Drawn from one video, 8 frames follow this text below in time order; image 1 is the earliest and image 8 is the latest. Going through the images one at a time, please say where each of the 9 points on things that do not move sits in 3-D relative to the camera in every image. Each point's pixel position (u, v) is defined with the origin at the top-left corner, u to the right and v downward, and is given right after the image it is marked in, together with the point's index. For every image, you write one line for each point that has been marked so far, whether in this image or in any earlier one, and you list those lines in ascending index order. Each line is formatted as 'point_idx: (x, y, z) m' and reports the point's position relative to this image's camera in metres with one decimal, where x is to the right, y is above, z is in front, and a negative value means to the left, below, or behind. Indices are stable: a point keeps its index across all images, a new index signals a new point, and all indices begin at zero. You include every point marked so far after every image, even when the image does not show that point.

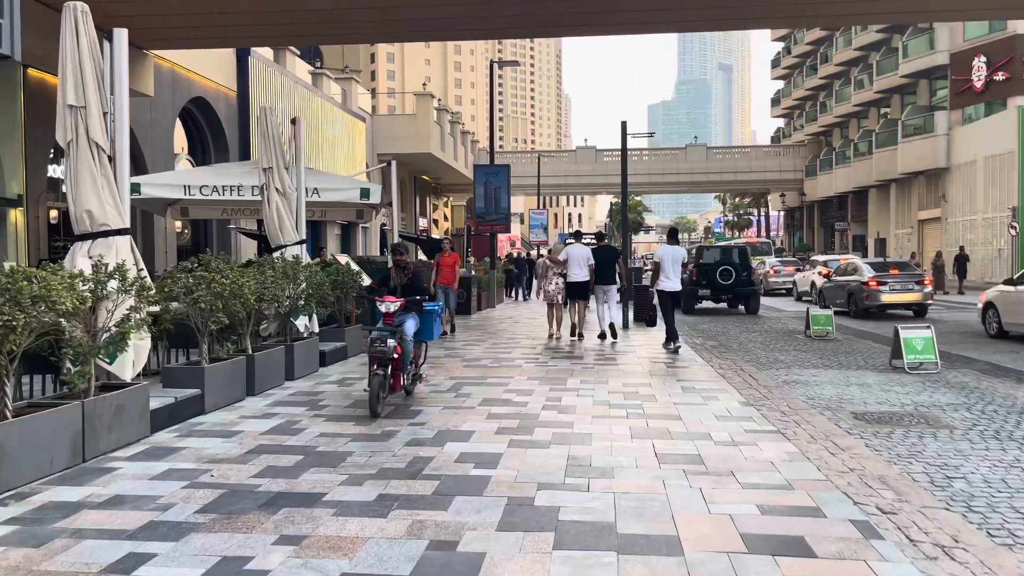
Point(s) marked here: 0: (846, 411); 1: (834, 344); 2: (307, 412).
0: (+3.0, -1.1, +7.4) m
1: (+5.3, -0.9, +13.4) m
2: (-1.8, -1.1, +7.0) m
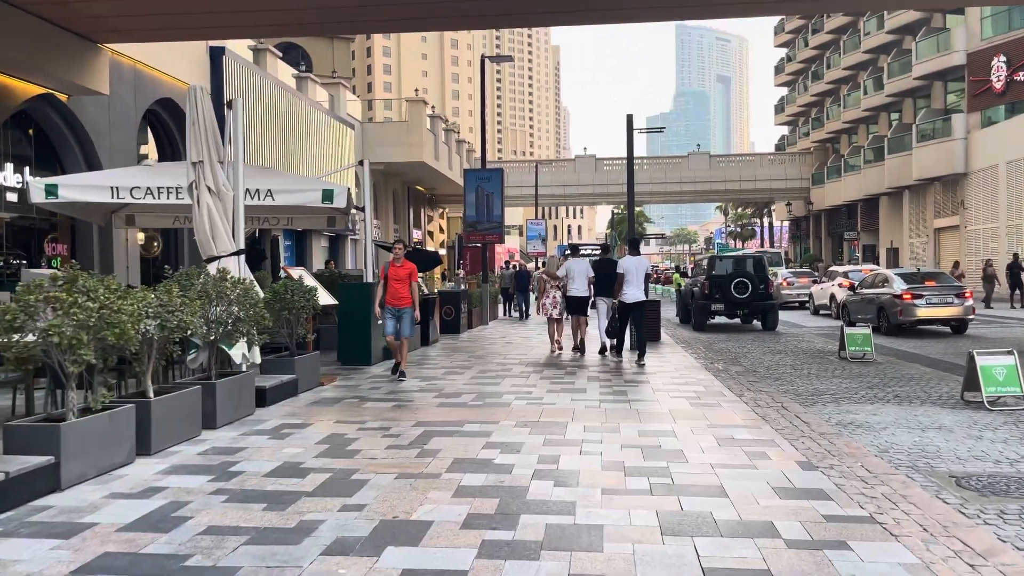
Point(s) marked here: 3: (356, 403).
0: (+2.9, -1.3, +5.5) m
1: (+5.2, -1.2, +11.5) m
2: (-1.9, -1.2, +5.1) m
3: (-1.6, -1.2, +8.2) m
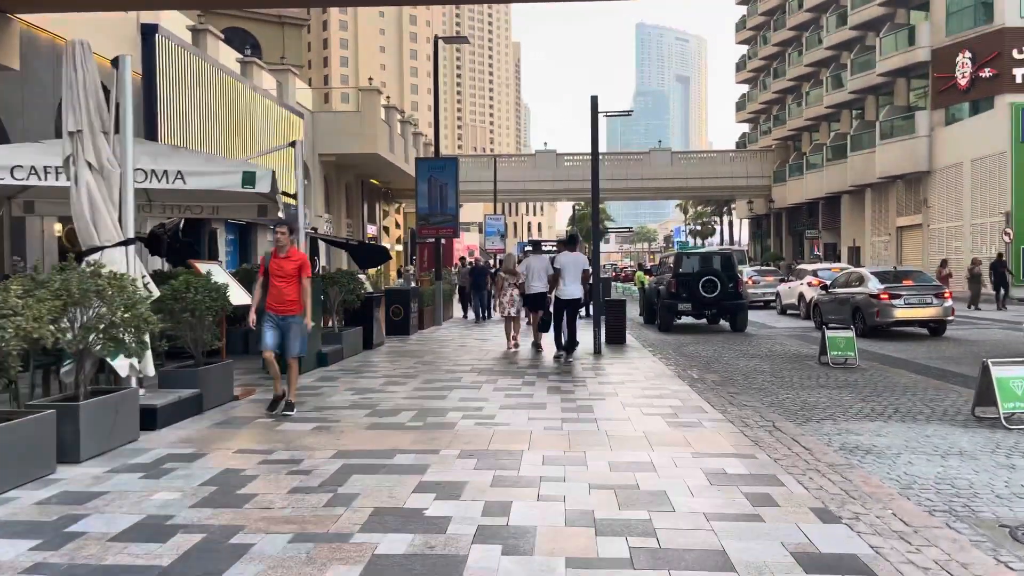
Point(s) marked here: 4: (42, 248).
0: (+2.6, -1.3, +4.4) m
1: (+4.5, -1.1, +10.5) m
2: (-2.2, -1.2, +3.7) m
3: (-2.1, -1.1, +6.9) m
4: (-8.4, +0.7, +14.5) m
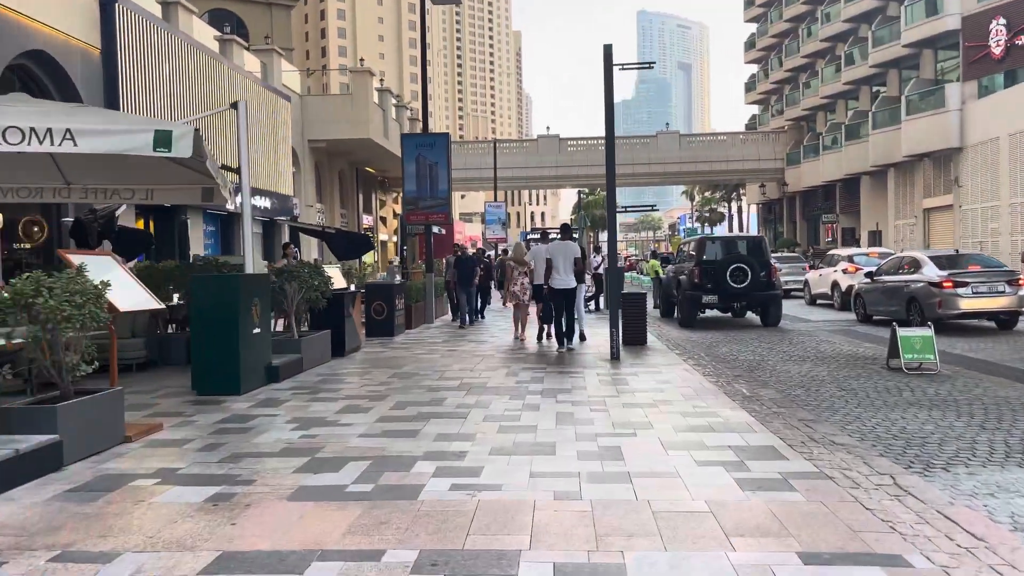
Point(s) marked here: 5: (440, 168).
0: (+2.5, -1.2, +2.1) m
1: (+4.5, -1.0, +8.3) m
2: (-2.3, -1.2, +1.5) m
3: (-2.1, -1.1, +4.7) m
4: (-8.4, +0.7, +12.3) m
5: (-1.5, +2.5, +16.8) m
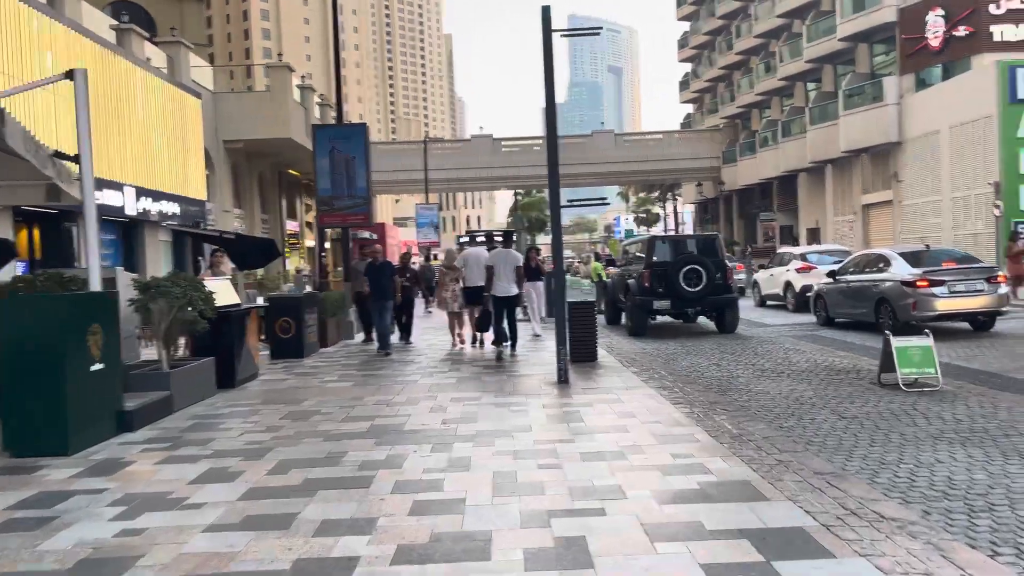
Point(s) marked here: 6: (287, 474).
0: (+2.4, -1.3, +0.6) m
1: (+3.9, -1.0, +6.8) m
2: (-2.3, -1.4, -0.4) m
3: (-2.4, -1.3, +2.7) m
4: (-9.4, +0.4, +9.9) m
5: (-2.8, +2.3, +14.9) m
6: (-1.4, -1.2, +5.2) m
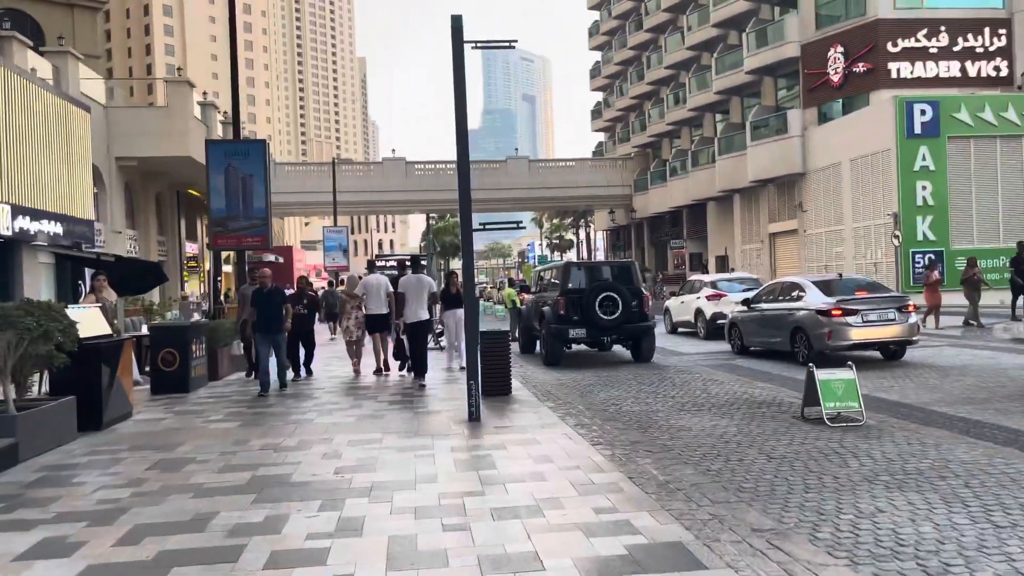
0: (+2.3, -1.3, +0.1) m
1: (+3.2, -1.3, +6.5) m
2: (-2.3, -1.4, -1.4) m
3: (-2.7, -1.4, +1.8) m
4: (-10.4, +0.1, +8.2) m
5: (-4.4, +1.8, +13.9) m
6: (-2.0, -1.4, +4.3) m
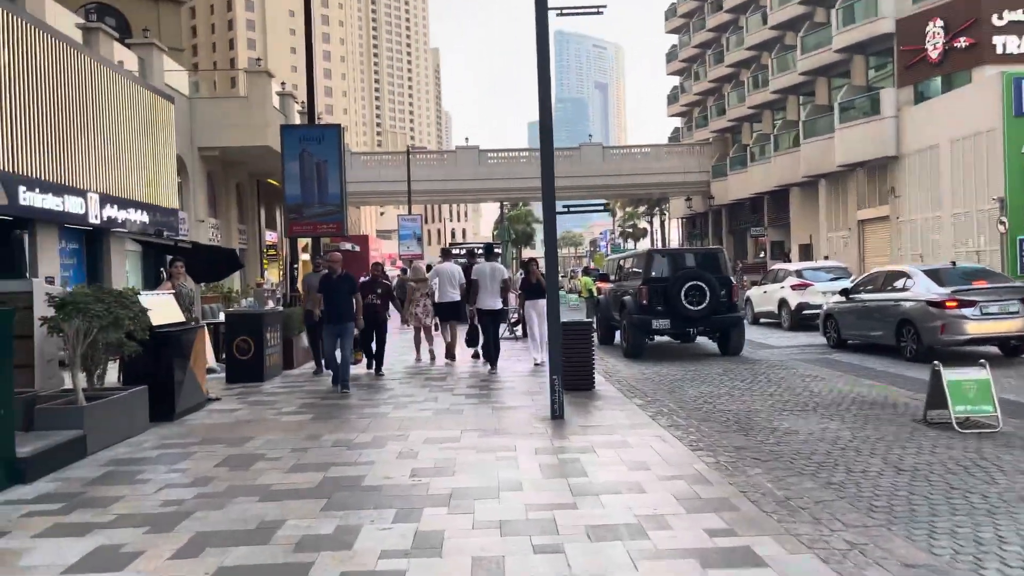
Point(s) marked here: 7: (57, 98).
0: (+2.4, -1.3, -0.7) m
1: (+3.8, -1.2, +5.6) m
2: (-2.3, -1.4, -1.7) m
3: (-2.4, -1.3, +1.4) m
4: (-9.5, +0.3, +8.5) m
5: (-3.0, +2.0, +13.6) m
6: (-1.5, -1.3, +3.9) m
7: (-10.3, +4.5, +17.8) m
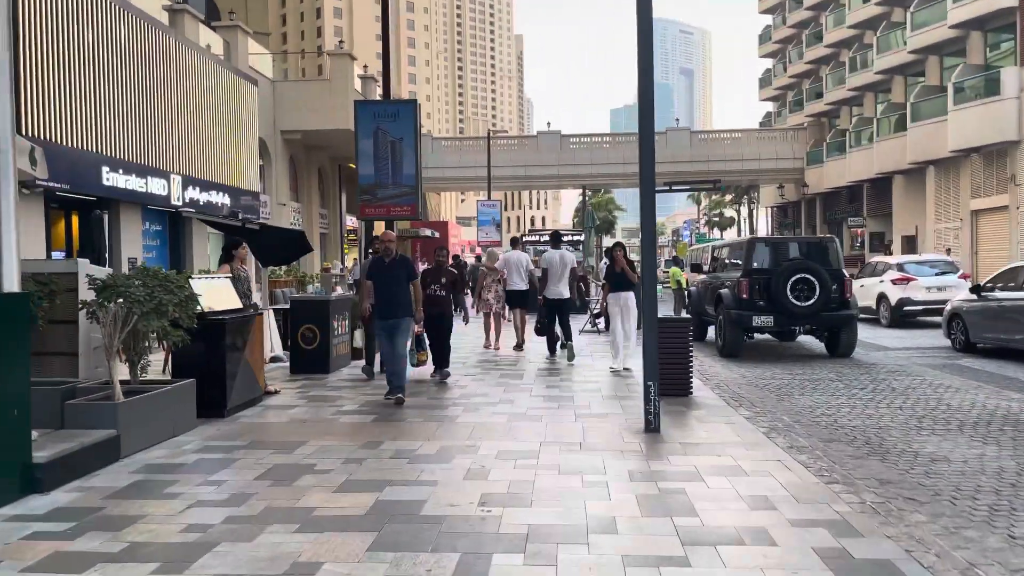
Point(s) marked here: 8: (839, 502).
0: (+2.3, -1.4, -1.8) m
1: (+4.3, -1.2, +4.3) m
2: (-2.5, -1.4, -2.5) m
3: (-2.3, -1.3, +0.7) m
4: (-8.7, +0.5, +8.4) m
5: (-1.7, +2.2, +12.8) m
6: (-1.1, -1.2, +3.0) m
7: (-8.4, +4.9, +17.6) m
8: (+1.8, -1.2, +4.5) m
